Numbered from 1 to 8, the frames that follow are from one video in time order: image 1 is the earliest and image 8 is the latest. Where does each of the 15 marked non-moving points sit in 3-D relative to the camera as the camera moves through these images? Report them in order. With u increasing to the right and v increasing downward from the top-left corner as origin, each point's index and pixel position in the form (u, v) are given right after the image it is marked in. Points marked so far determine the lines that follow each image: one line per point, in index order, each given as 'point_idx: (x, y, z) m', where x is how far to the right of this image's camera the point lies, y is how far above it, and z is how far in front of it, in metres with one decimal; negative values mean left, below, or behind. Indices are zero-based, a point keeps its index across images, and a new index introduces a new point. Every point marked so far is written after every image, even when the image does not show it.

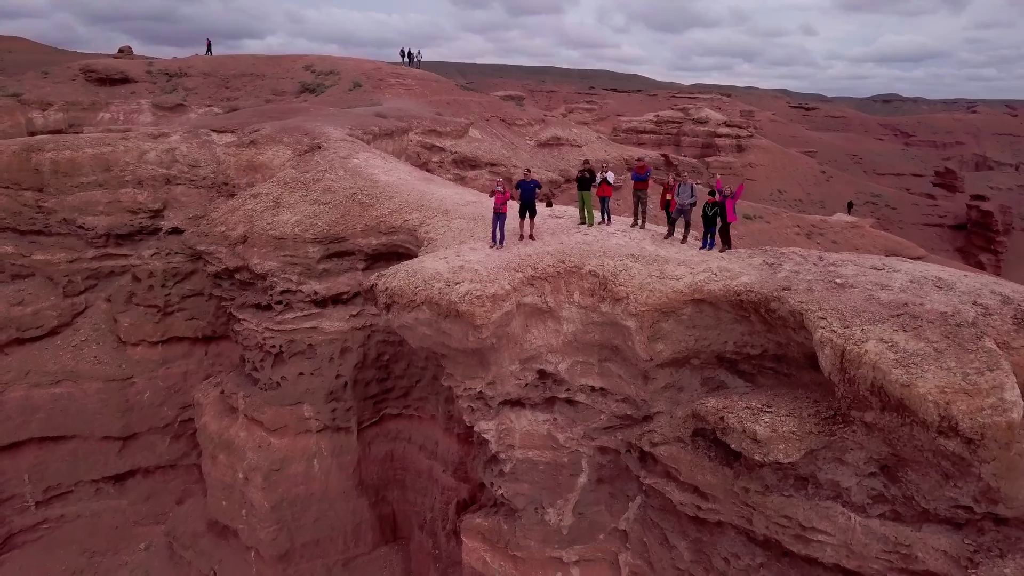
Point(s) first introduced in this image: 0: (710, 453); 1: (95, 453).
0: (+0.9, -0.8, +3.5) m
1: (-3.7, -1.5, +7.2) m
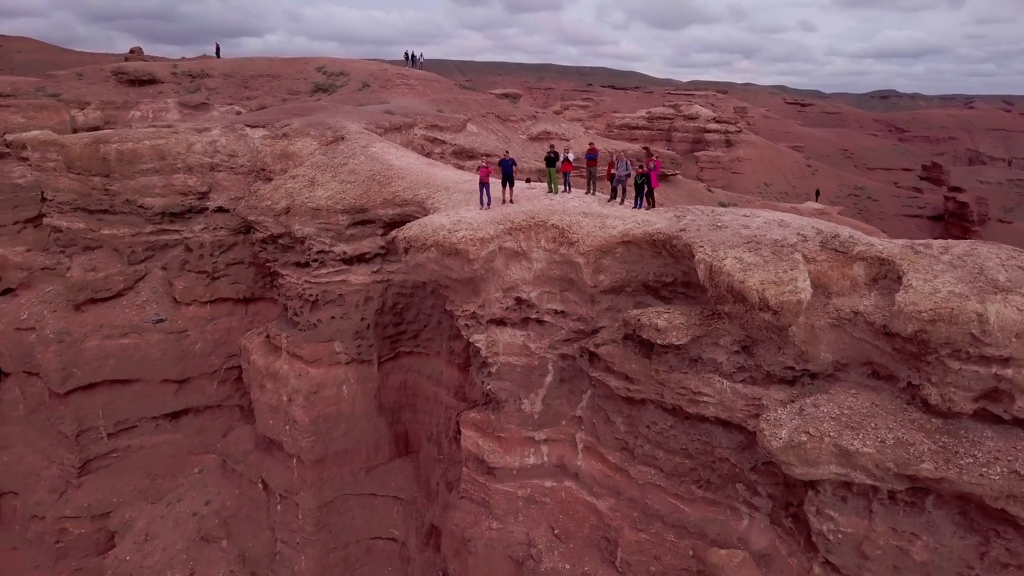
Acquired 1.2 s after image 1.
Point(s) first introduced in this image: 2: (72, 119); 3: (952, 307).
0: (+0.8, -0.4, +4.9) m
1: (-3.8, -1.1, +8.7) m
2: (-6.8, +2.6, +12.5) m
3: (+1.9, -0.1, +3.6) m
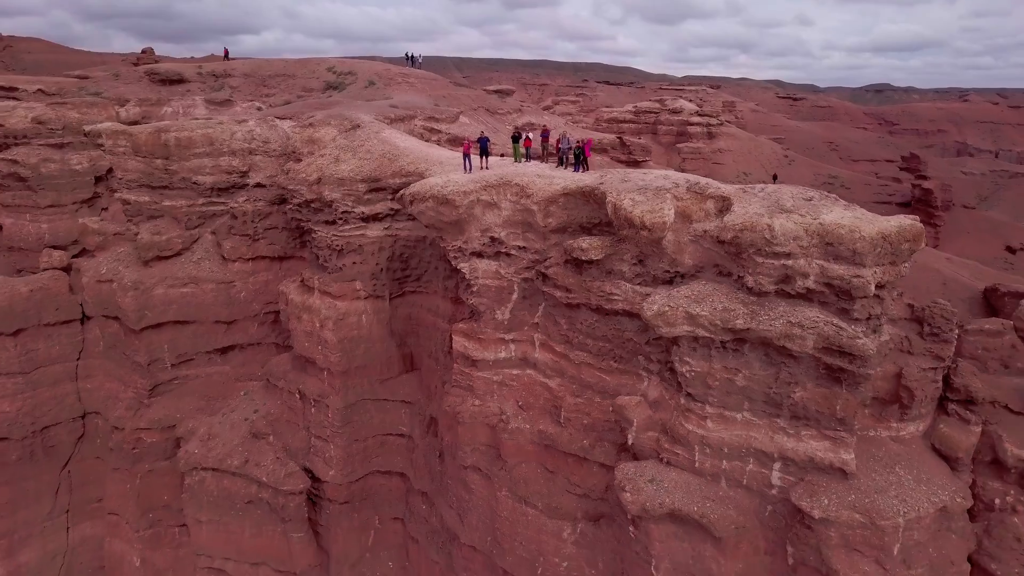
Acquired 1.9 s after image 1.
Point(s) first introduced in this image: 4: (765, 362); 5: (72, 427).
0: (+0.6, +0.1, +7.1) m
1: (-4.0, -0.6, +10.9) m
2: (-7.1, +3.2, +14.7) m
3: (+1.7, +0.5, +5.8) m
4: (+1.8, -0.5, +5.9) m
5: (-5.9, -1.8, +11.0) m
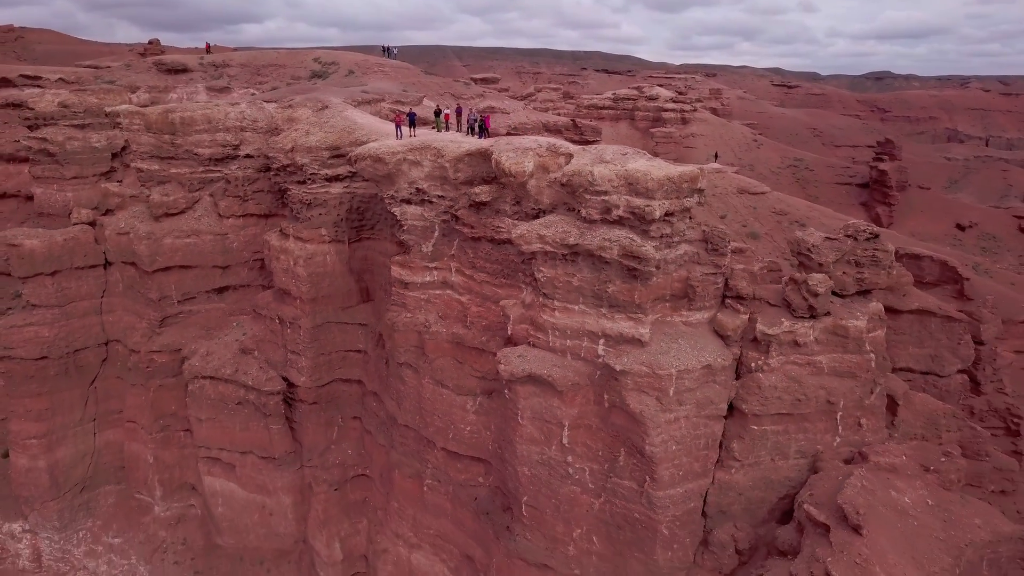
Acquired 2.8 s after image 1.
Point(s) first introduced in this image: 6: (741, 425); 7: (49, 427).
0: (-0.4, +0.9, +9.6) m
1: (-5.0, +0.2, +13.4) m
2: (-8.0, +4.0, +17.2) m
3: (+0.7, +1.2, +8.3) m
4: (+0.8, +0.2, +8.4) m
5: (-6.9, -1.0, +13.5) m
6: (+2.3, -1.4, +8.2) m
7: (-7.6, -2.2, +13.3) m
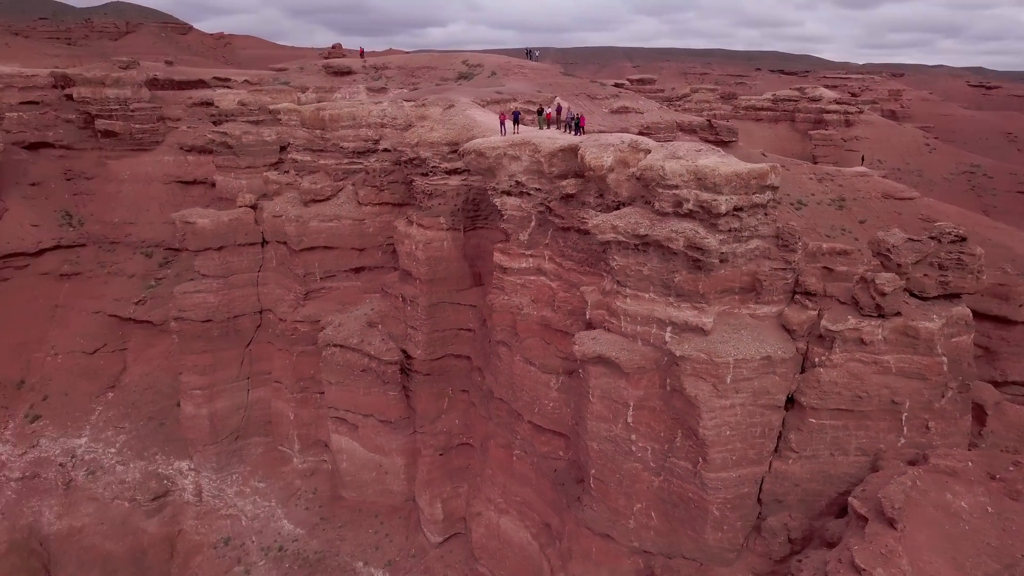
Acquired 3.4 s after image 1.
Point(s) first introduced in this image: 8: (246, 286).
0: (+0.7, +1.1, +10.3) m
1: (-3.0, +0.6, +15.0) m
2: (-5.0, +4.5, +19.3) m
3: (+1.6, +1.3, +8.8) m
4: (+1.6, +0.3, +8.9) m
5: (-4.9, -0.6, +15.5) m
6: (+3.0, -1.3, +8.4) m
7: (-5.7, -1.7, +15.4) m
8: (-5.0, 0.0, +15.4) m
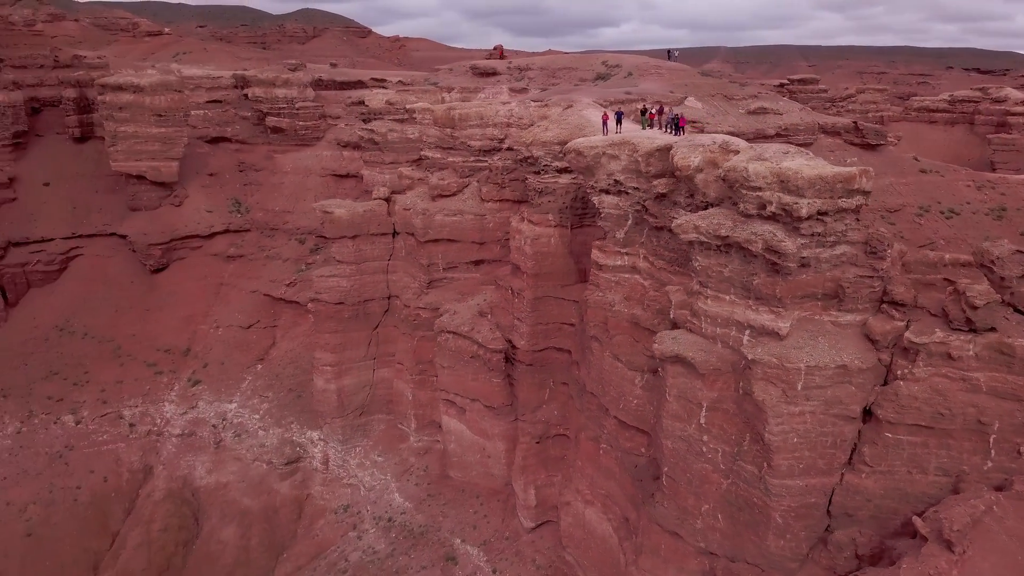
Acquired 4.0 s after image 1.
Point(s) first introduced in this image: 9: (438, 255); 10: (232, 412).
0: (+1.9, +1.1, +10.4) m
1: (-0.9, +0.8, +15.7) m
2: (-1.8, +4.7, +20.3) m
3: (+2.5, +1.3, +8.8) m
4: (+2.5, +0.3, +8.8) m
5: (-2.7, -0.3, +16.6) m
6: (+3.6, -1.4, +8.1) m
7: (-3.5, -1.4, +16.6) m
8: (-2.8, +0.3, +16.5) m
9: (-1.5, +0.6, +15.8) m
10: (-6.4, -2.8, +18.5) m
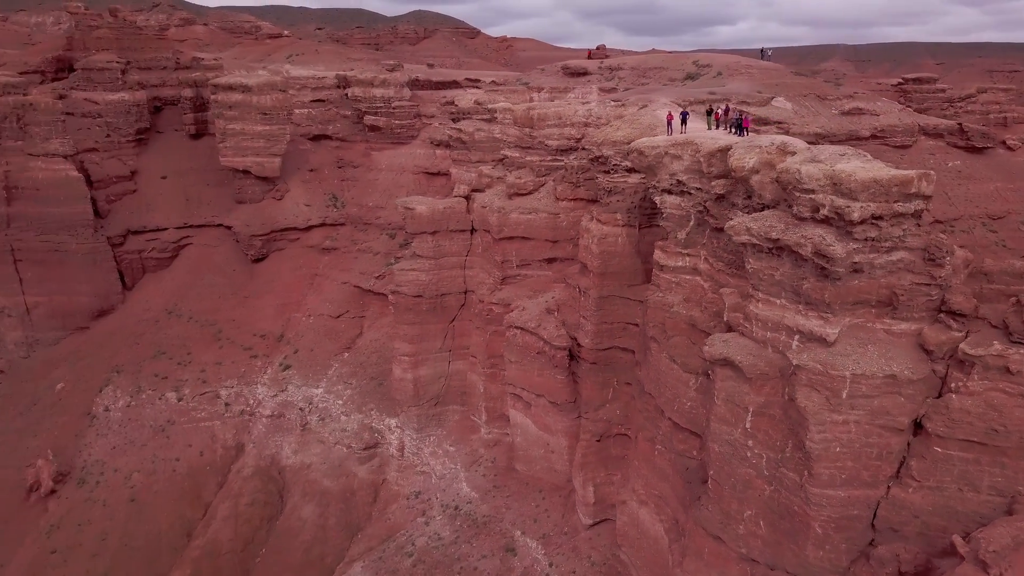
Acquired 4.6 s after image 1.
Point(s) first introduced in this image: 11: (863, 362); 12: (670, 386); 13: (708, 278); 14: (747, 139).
0: (+2.6, +1.0, +10.3) m
1: (+0.6, +0.8, +15.9) m
2: (+0.4, +4.8, +20.6) m
3: (+3.0, +1.3, +8.6) m
4: (+3.0, +0.2, +8.6) m
5: (-1.1, -0.2, +17.1) m
6: (+4.0, -1.5, +7.8) m
7: (-2.0, -1.3, +17.2) m
8: (-1.2, +0.4, +16.9) m
9: (0.0, +0.7, +16.1) m
10: (-4.6, -2.6, +19.4) m
11: (+3.4, -0.7, +7.9) m
12: (+2.1, -1.3, +10.9) m
13: (+2.6, +0.1, +10.7) m
14: (+2.9, +1.8, +10.0) m
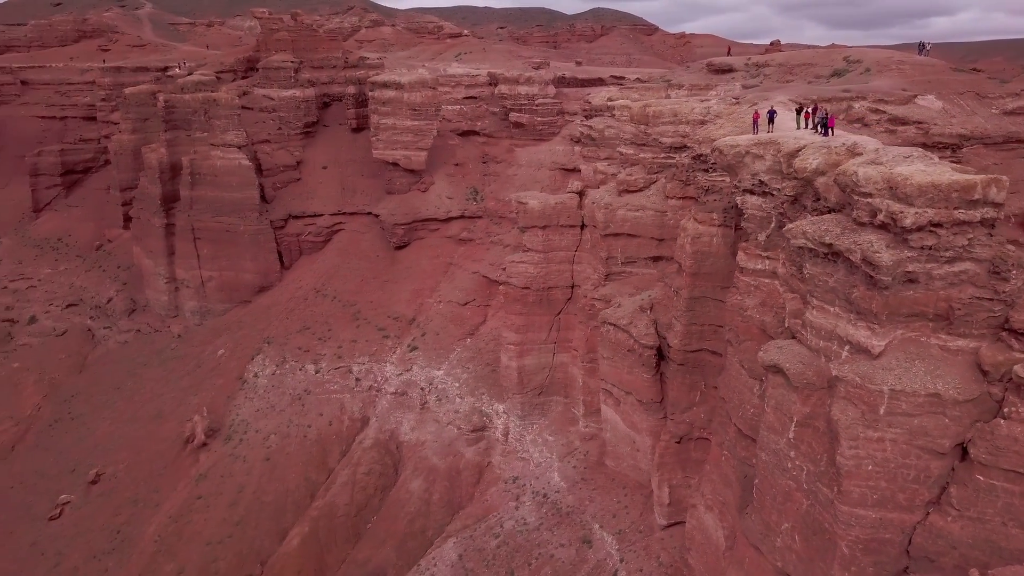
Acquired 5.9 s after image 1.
0: (+3.4, +1.0, +9.9) m
1: (+2.6, +0.8, +15.9) m
2: (+3.7, +4.8, +20.4) m
3: (+3.4, +1.2, +8.2) m
4: (+3.4, +0.2, +8.2) m
5: (+1.2, -0.1, +17.3) m
6: (+4.1, -1.6, +7.2) m
7: (+0.3, -1.1, +17.7) m
8: (+1.1, +0.5, +17.2) m
9: (+2.1, +0.8, +16.1) m
10: (-1.8, -2.3, +20.4) m
11: (+3.6, -0.8, +7.4) m
12: (+3.0, -1.3, +10.7) m
13: (+3.4, +0.1, +10.3) m
14: (+3.7, +1.8, +9.6) m
